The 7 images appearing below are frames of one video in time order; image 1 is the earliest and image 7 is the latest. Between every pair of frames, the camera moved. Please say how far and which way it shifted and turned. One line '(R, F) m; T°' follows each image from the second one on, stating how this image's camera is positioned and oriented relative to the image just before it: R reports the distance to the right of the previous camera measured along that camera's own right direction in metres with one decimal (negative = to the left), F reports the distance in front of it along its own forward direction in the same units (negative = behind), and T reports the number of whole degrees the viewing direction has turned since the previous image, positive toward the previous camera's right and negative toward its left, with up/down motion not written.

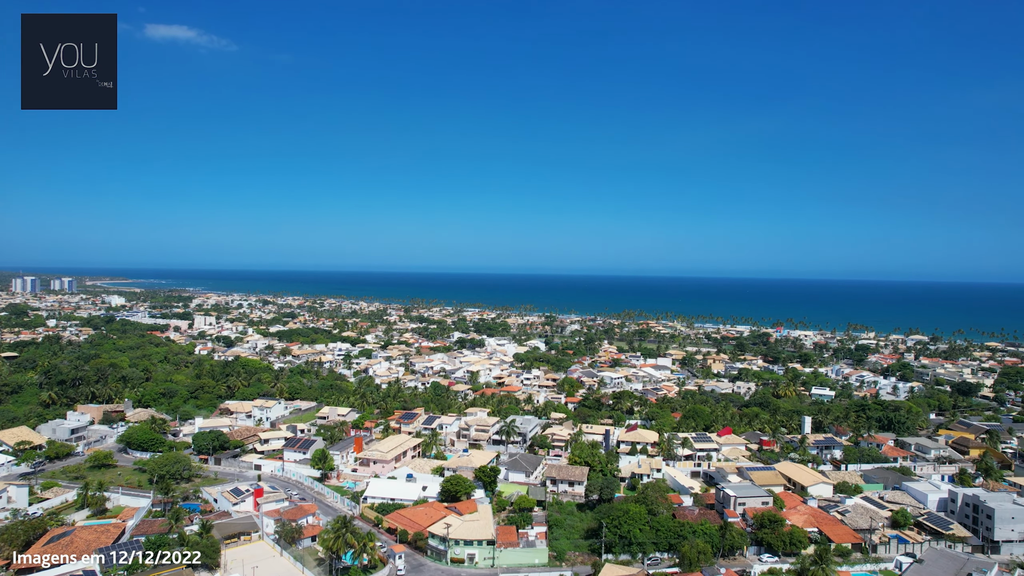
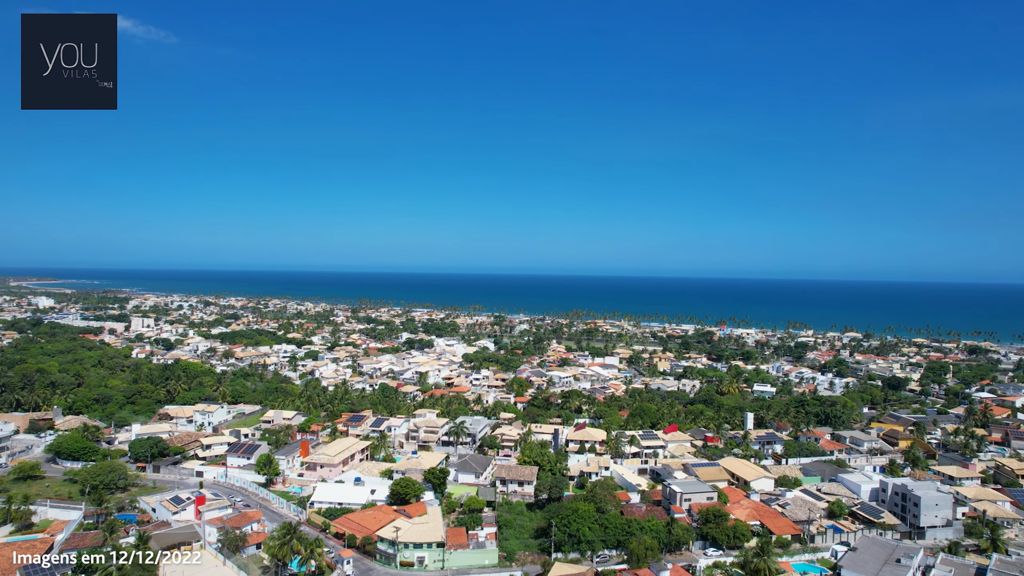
(+0.4, +0.2) m; +4°
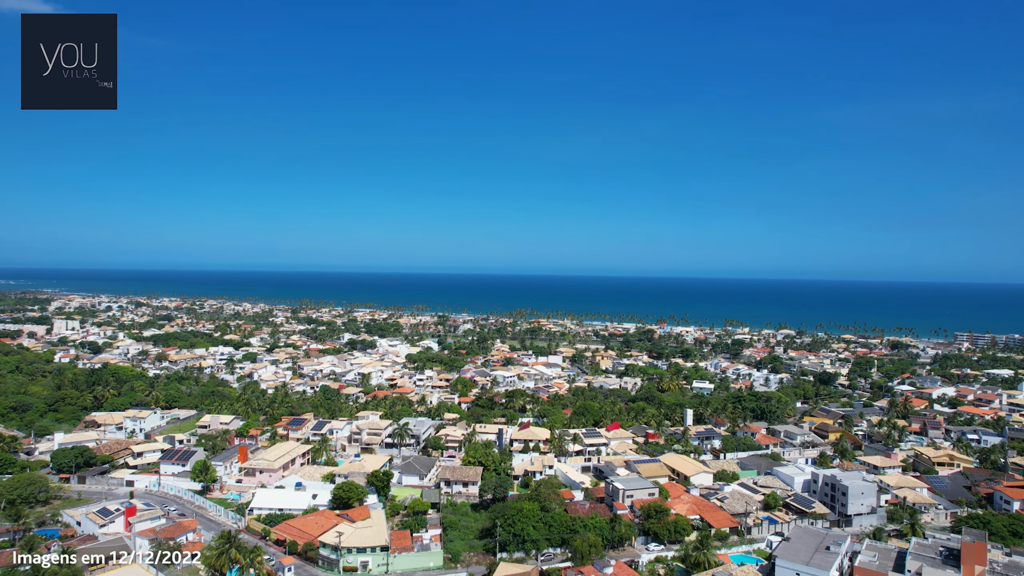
(+0.4, +0.2) m; +4°
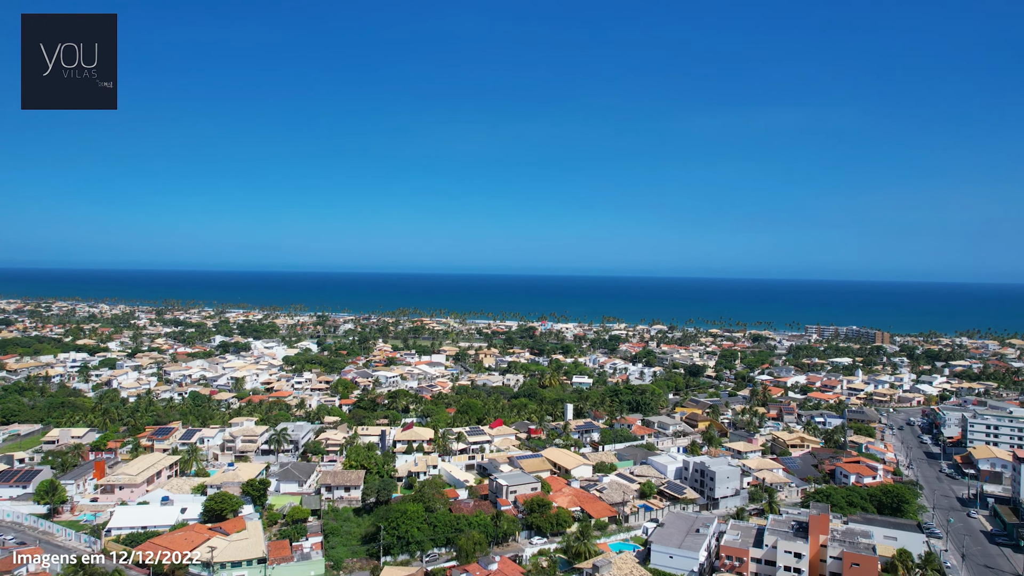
(+0.9, +0.2) m; +9°
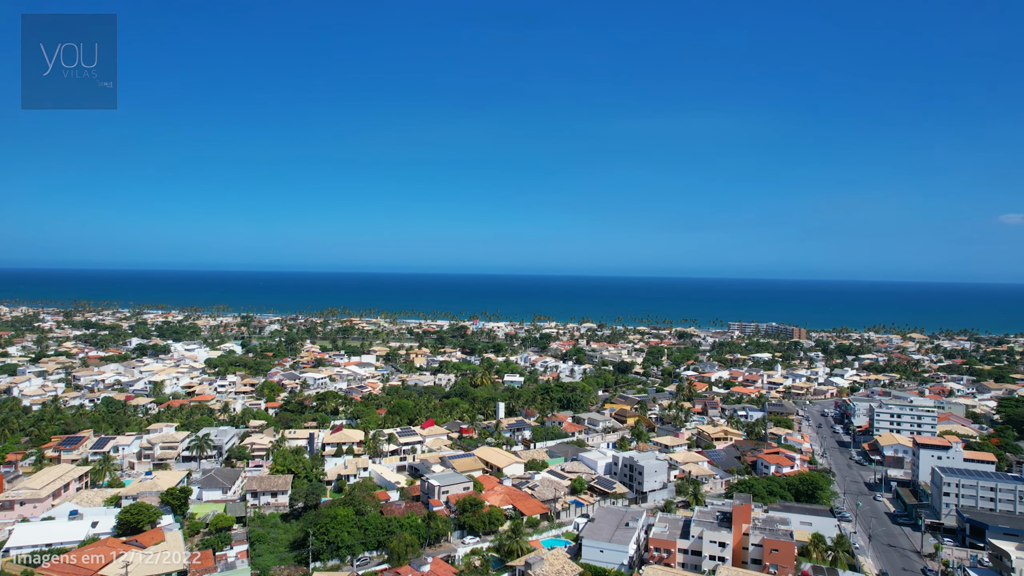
(+0.6, 0.0) m; +5°
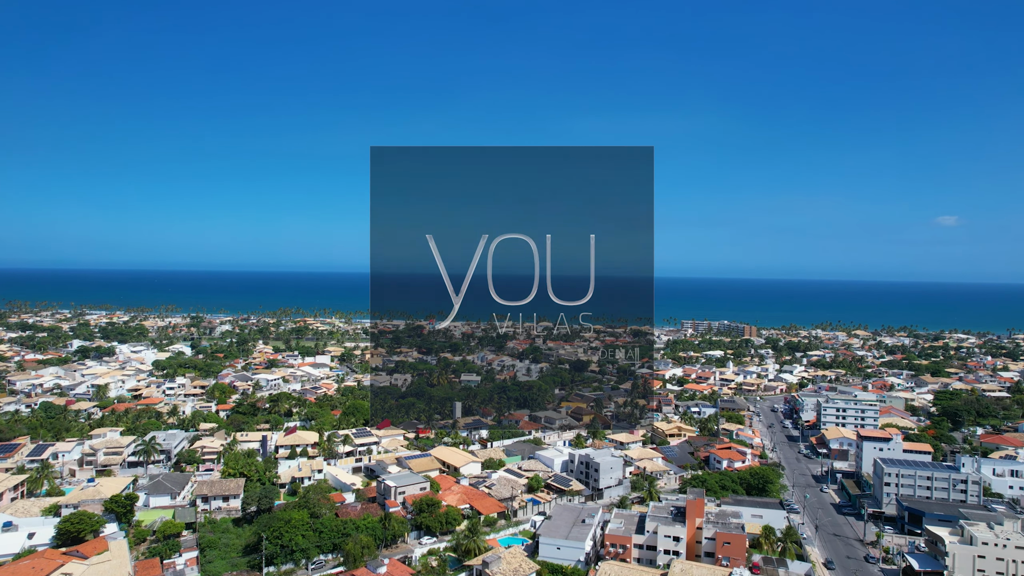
(+0.4, -0.1) m; +3°
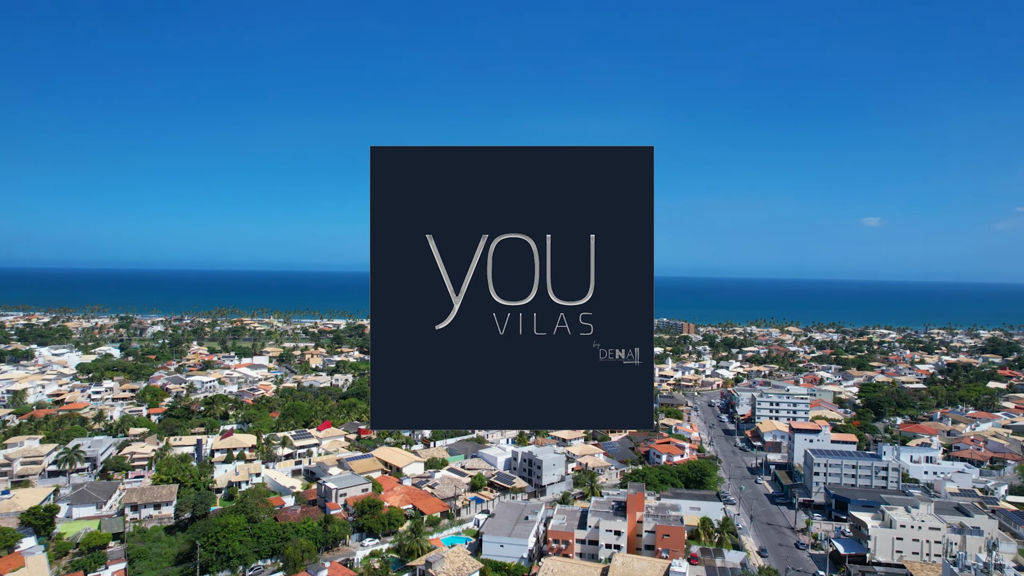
(+0.6, -0.2) m; +4°
